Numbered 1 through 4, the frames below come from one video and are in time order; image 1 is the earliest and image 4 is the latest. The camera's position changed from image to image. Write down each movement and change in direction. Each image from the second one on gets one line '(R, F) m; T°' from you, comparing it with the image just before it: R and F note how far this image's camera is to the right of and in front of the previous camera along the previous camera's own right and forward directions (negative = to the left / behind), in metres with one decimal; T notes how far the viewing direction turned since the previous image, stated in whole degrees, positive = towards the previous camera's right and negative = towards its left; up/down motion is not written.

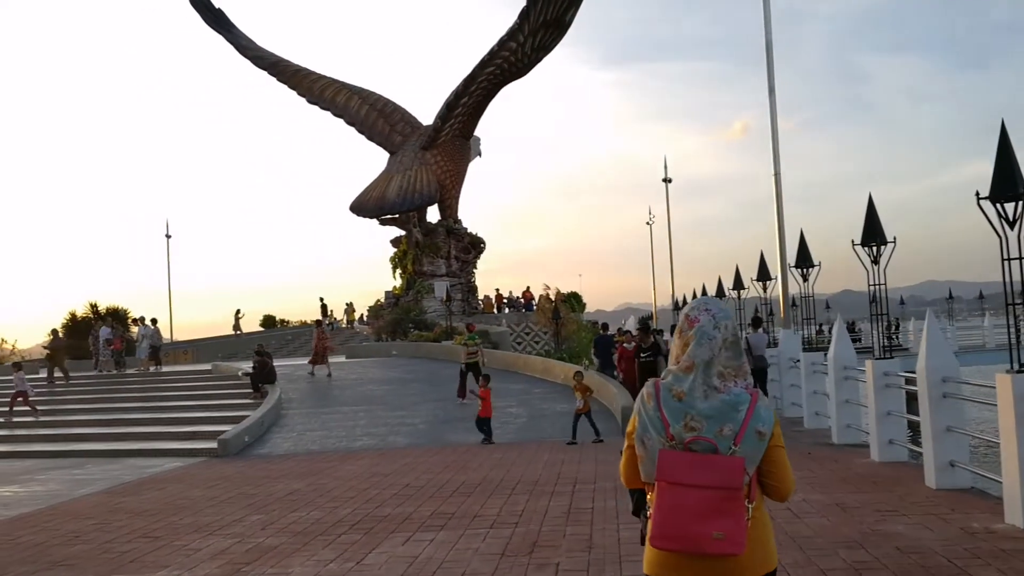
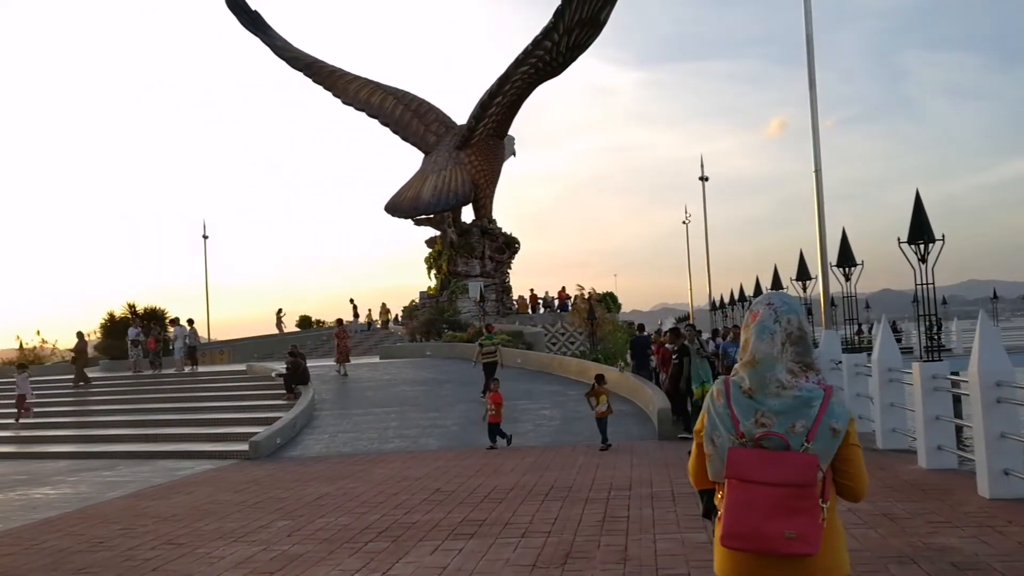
(0.0, +0.3) m; -2°
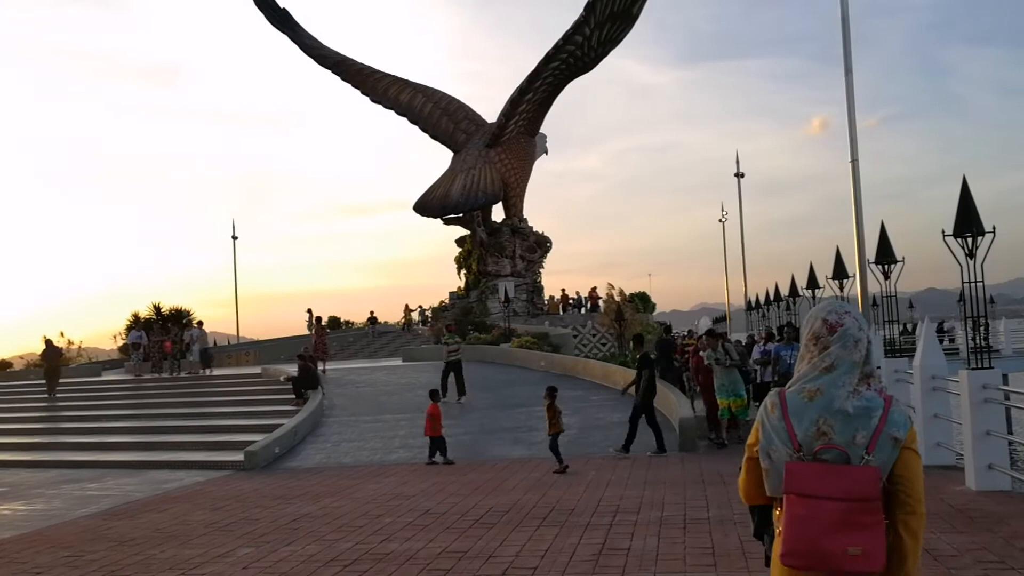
(+0.4, +0.9) m; -3°
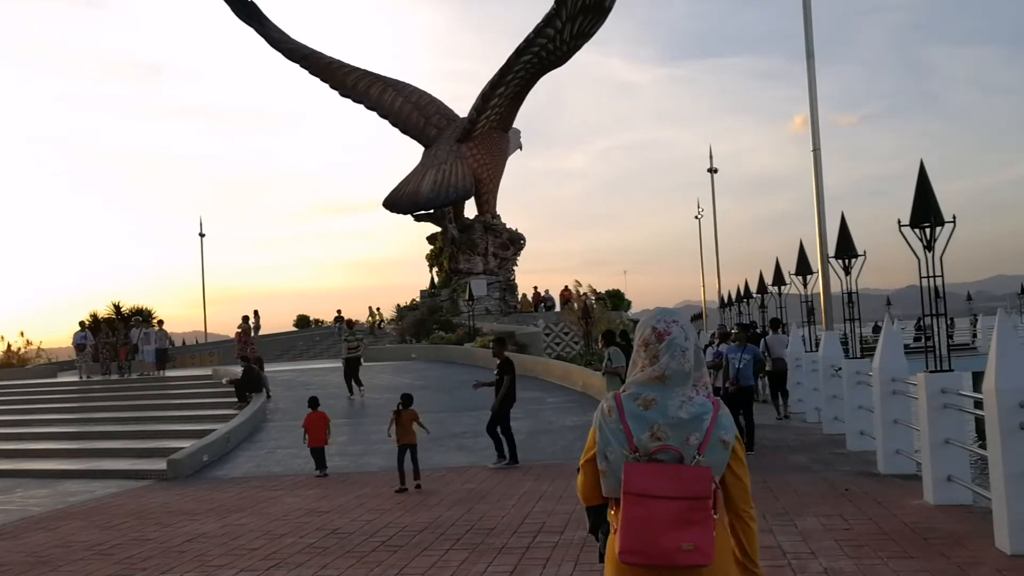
(+0.6, +0.7) m; +1°
